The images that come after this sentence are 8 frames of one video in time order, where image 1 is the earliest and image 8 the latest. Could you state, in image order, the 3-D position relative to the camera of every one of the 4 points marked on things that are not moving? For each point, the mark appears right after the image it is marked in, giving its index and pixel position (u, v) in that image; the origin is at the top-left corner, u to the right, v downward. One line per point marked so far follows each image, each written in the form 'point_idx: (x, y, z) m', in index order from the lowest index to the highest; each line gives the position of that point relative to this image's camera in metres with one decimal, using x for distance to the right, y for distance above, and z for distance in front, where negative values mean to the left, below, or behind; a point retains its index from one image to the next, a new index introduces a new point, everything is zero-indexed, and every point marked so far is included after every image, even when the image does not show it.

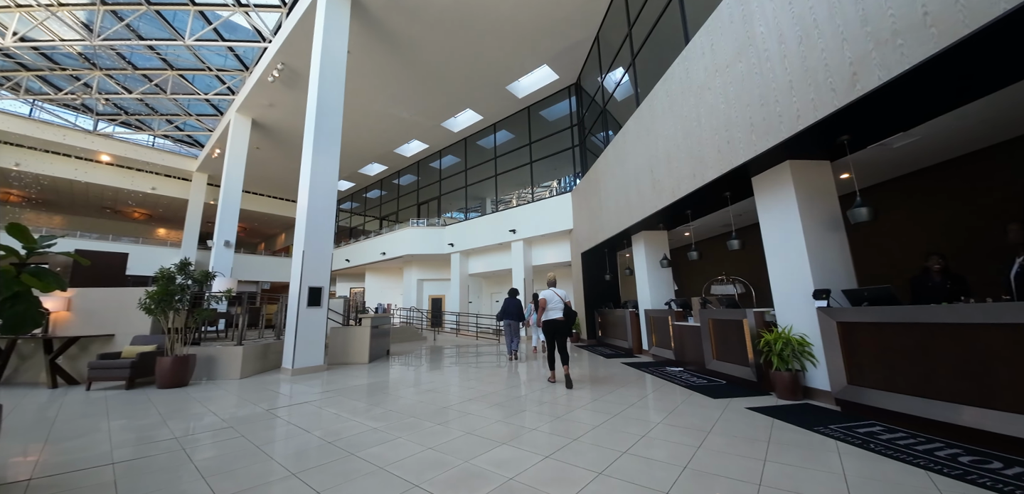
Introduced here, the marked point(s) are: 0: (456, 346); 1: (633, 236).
0: (-1.6, -2.8, +10.1) m
1: (+2.3, +0.2, +6.6) m
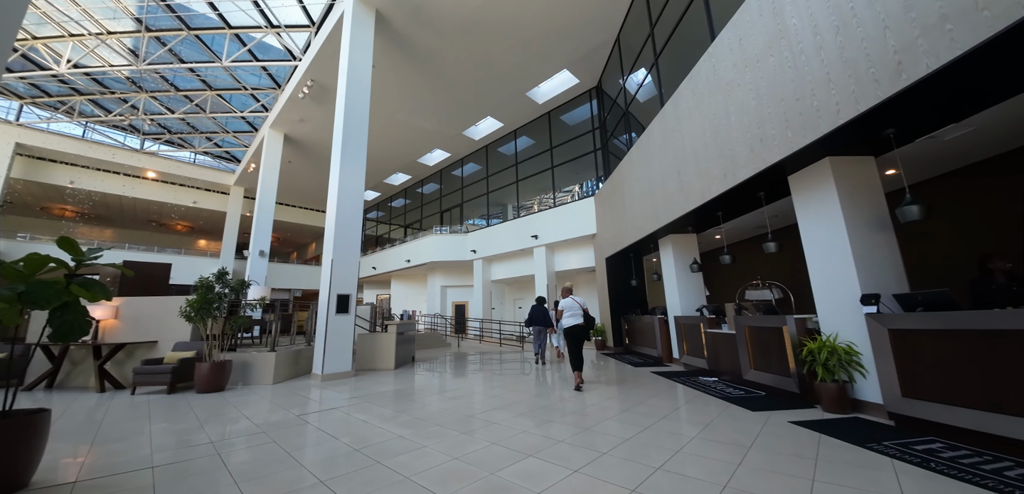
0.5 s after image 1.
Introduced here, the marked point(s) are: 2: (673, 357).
0: (-0.9, -3.0, +10.1) m
1: (+2.7, +0.1, +6.4) m
2: (+2.9, -2.0, +6.3) m
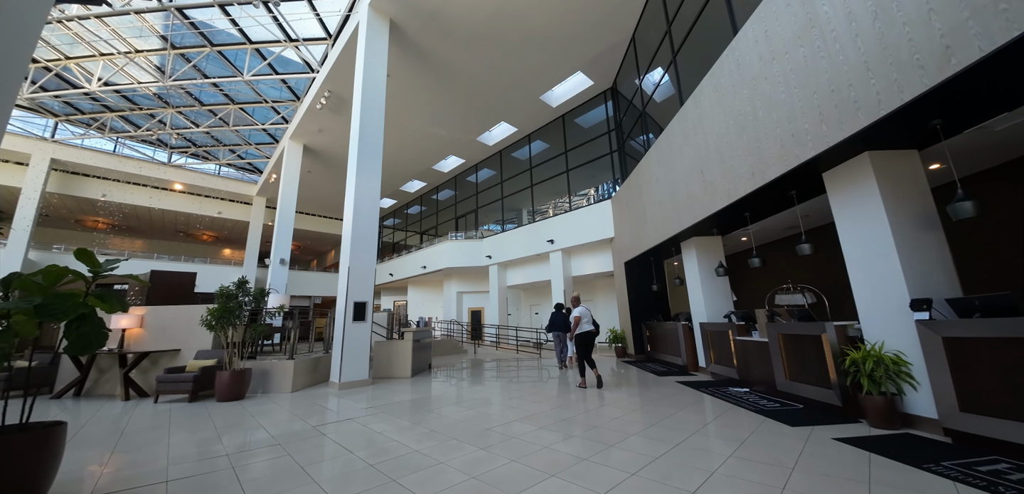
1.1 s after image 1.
0: (-0.4, -3.2, +10.0) m
1: (+3.0, +0.1, +6.2) m
2: (+3.2, -2.0, +6.0) m
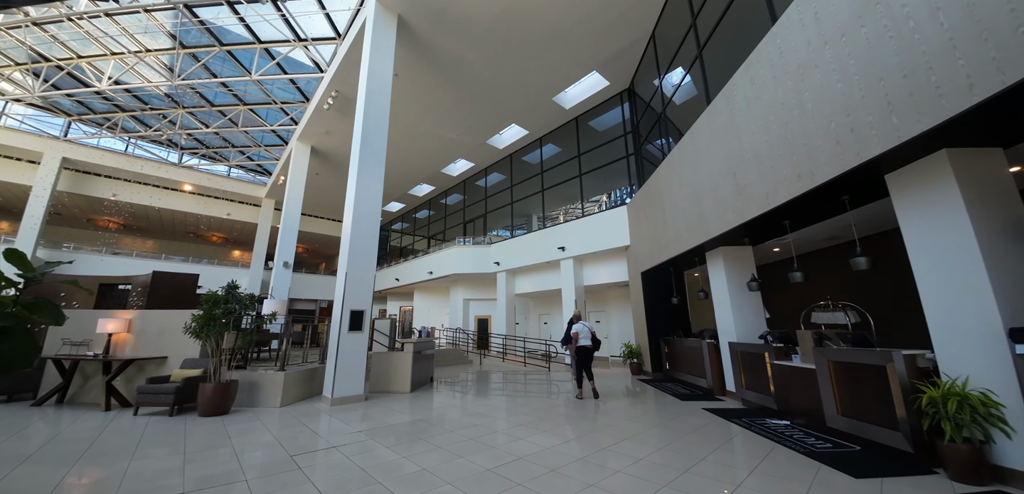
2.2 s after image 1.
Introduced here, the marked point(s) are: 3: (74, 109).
0: (-0.2, -3.4, +9.5) m
1: (+3.2, -0.1, +5.7) m
2: (+3.3, -2.2, +5.4) m
3: (-15.6, +4.9, +12.6) m
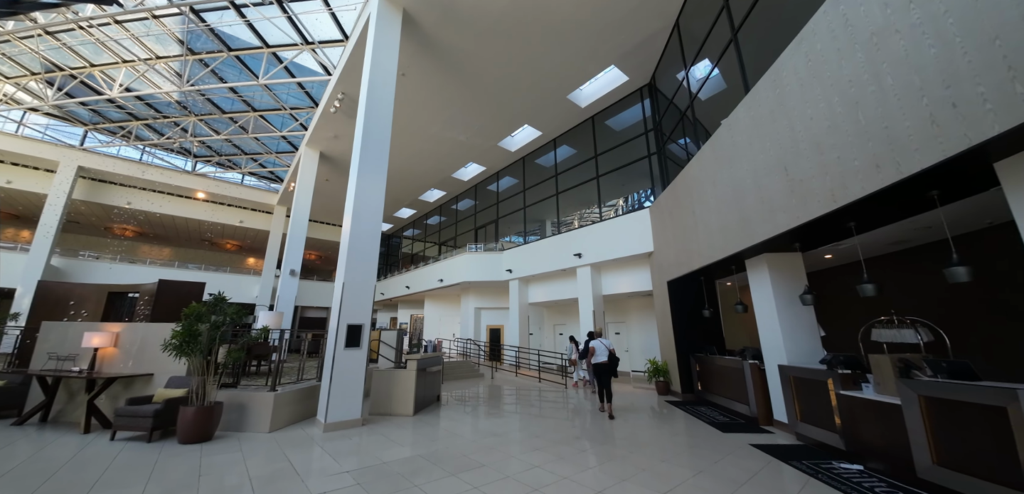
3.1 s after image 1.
0: (+0.1, -3.5, +8.8) m
1: (+3.3, -0.2, +5.0) m
2: (+3.5, -2.3, +4.7) m
3: (-15.1, +4.6, +12.7) m
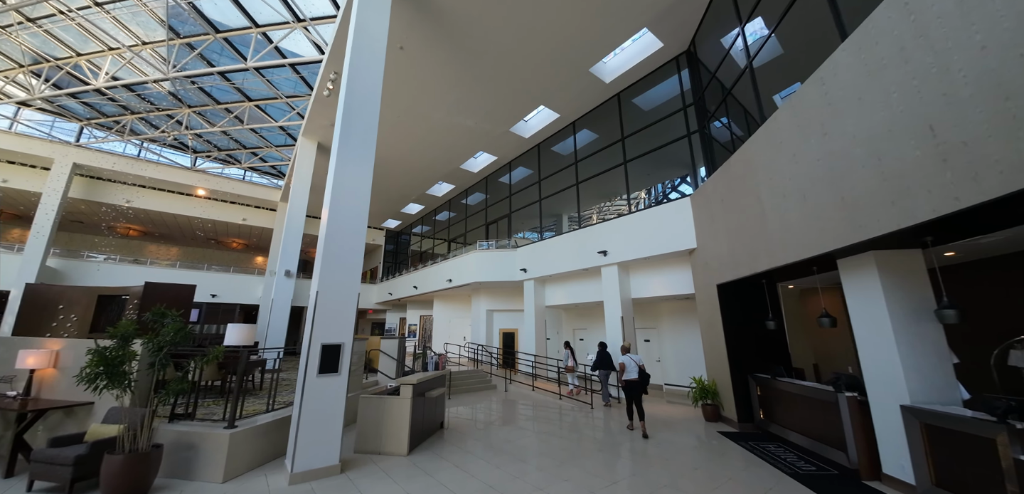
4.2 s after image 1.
0: (+0.5, -3.5, +7.8) m
1: (+3.5, -0.1, +3.7) m
2: (+3.7, -2.2, +3.5) m
3: (-14.7, +4.6, +12.1) m
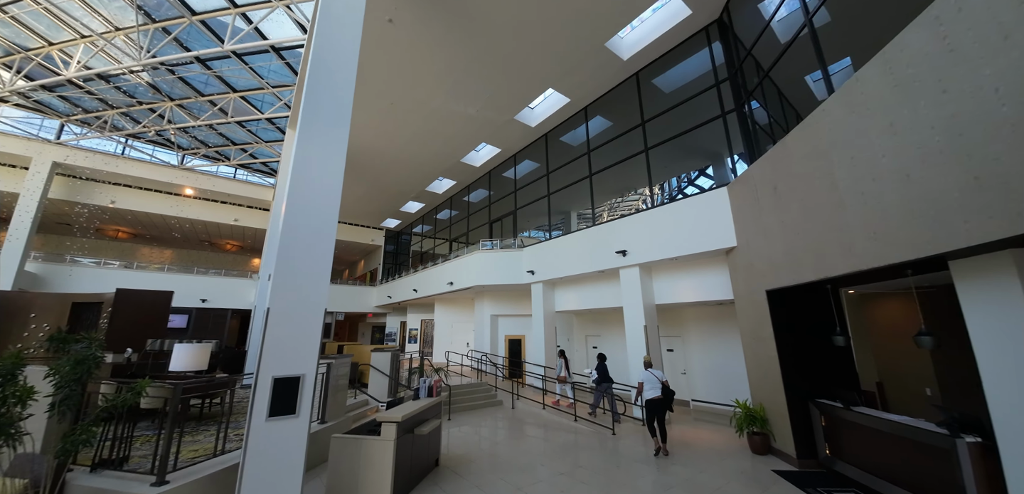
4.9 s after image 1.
0: (+0.6, -3.5, +6.9) m
1: (+3.6, -0.1, +2.8) m
2: (+3.8, -2.2, +2.5) m
3: (-14.5, +4.5, +11.4) m
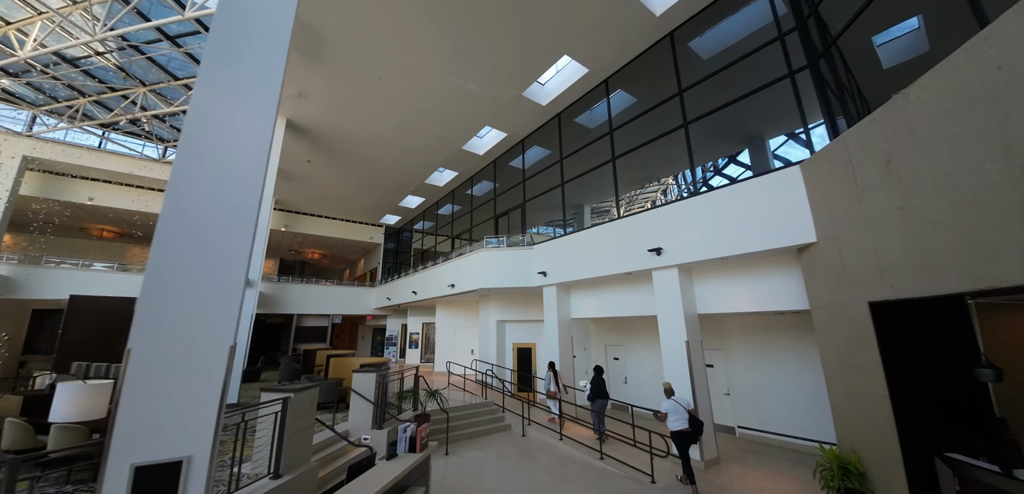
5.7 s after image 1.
0: (+0.8, -3.4, +5.7) m
1: (+3.7, -0.1, +1.5) m
2: (+3.8, -2.2, +1.3) m
3: (-14.3, +4.5, +10.5) m
